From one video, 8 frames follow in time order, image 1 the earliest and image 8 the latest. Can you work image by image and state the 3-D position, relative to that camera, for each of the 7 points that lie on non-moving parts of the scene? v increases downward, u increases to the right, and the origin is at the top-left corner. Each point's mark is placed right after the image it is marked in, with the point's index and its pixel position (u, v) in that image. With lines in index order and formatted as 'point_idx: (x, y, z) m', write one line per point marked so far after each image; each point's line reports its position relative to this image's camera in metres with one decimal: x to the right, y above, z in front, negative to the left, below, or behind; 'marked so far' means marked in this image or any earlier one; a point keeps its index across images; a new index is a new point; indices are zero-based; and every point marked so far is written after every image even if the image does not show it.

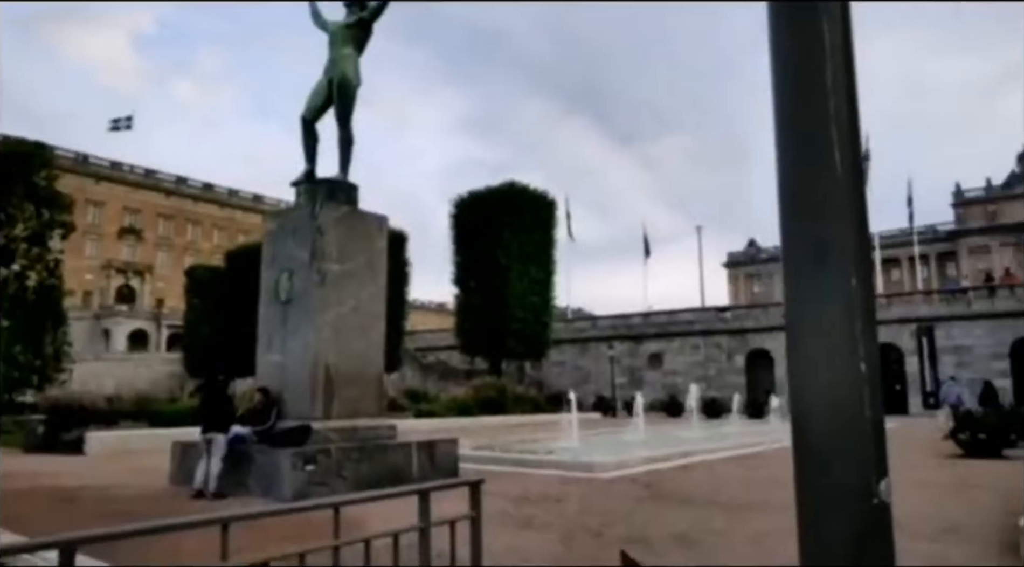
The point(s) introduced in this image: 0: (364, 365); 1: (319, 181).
0: (-2.0, -1.1, +10.0) m
1: (-2.7, +1.5, +10.2) m
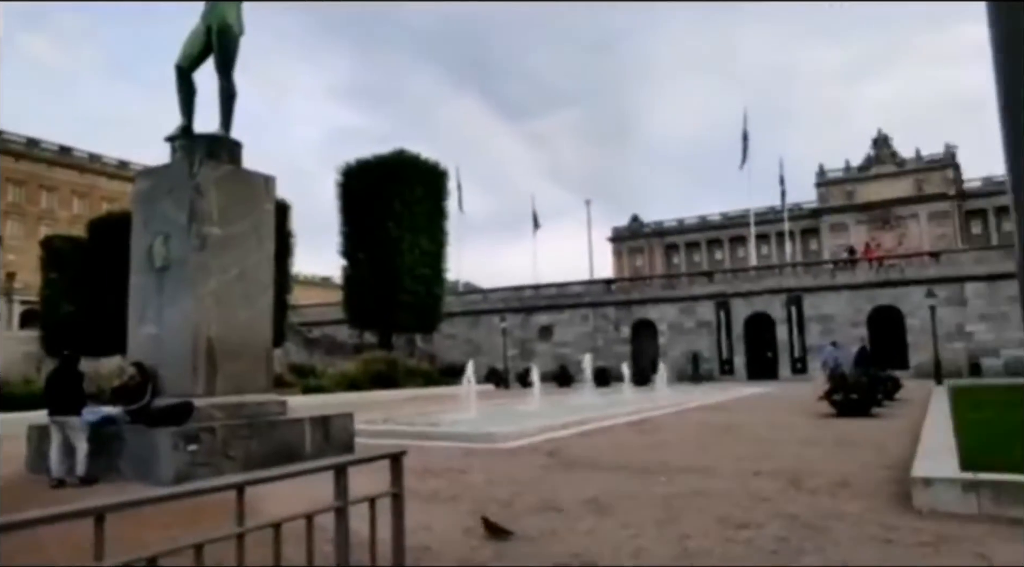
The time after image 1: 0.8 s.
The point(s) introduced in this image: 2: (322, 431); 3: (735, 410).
0: (-3.4, -0.7, +9.5) m
1: (-4.1, +1.9, +9.5) m
2: (-2.6, -2.0, +9.9) m
3: (+5.4, -3.0, +17.0) m
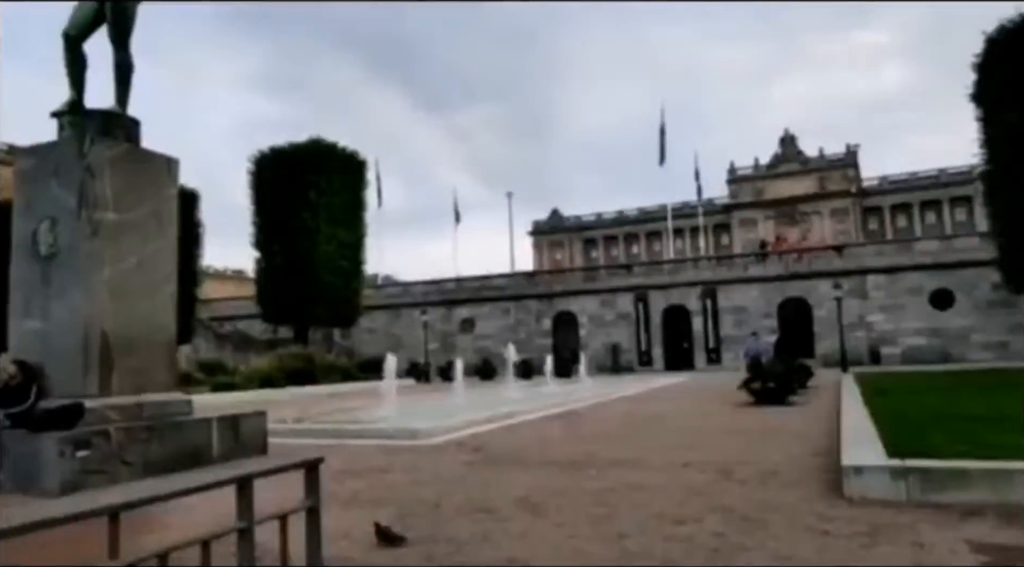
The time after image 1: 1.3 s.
0: (-4.4, -0.6, +9.0) m
1: (-5.1, +2.0, +8.8) m
2: (-3.6, -1.9, +9.4) m
3: (+3.6, -2.8, +17.4) m
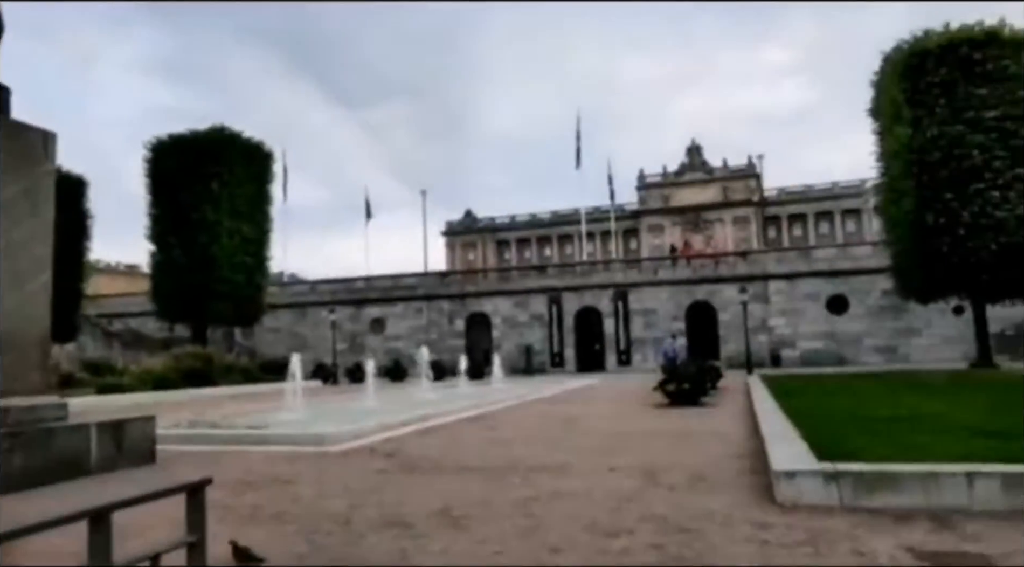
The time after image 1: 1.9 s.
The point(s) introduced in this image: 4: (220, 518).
0: (-5.4, -0.5, +8.2) m
1: (-6.0, +2.1, +8.0) m
2: (-4.7, -1.8, +8.7) m
3: (+1.5, -2.8, +17.5) m
4: (-2.9, -2.3, +7.2) m
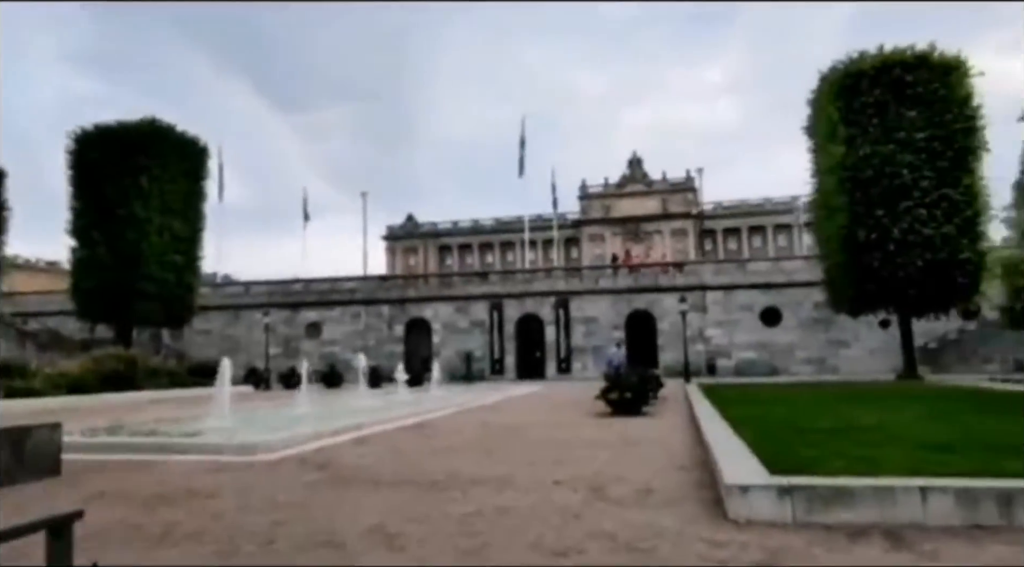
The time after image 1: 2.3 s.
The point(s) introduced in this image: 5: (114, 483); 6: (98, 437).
0: (-6.0, -0.4, +7.6) m
1: (-6.6, +2.2, +7.4) m
2: (-5.4, -1.8, +8.2) m
3: (0.0, -3.0, +17.4) m
4: (-3.5, -2.3, +6.8) m
5: (-4.8, -2.4, +8.9) m
6: (-6.7, -2.5, +12.0) m
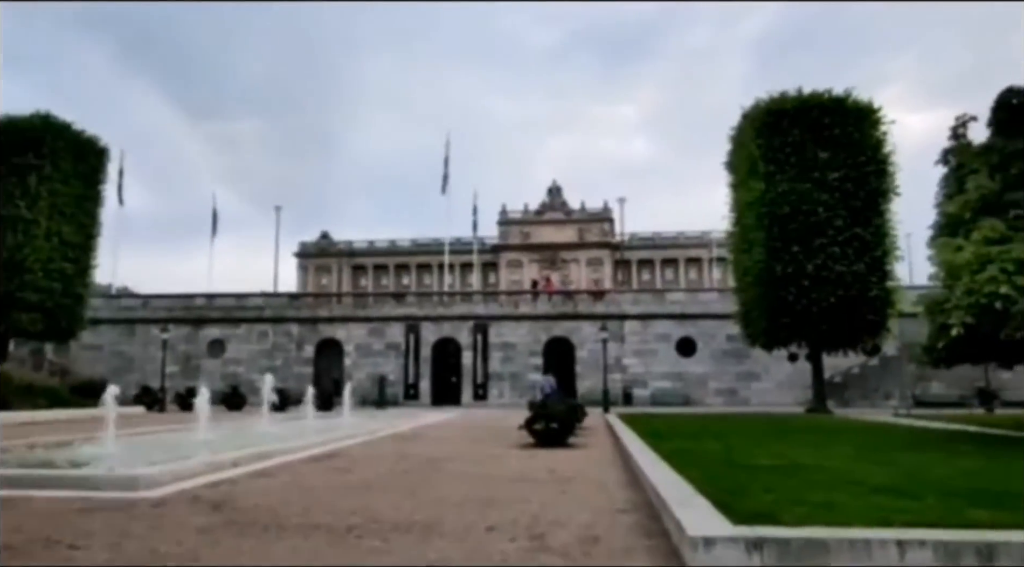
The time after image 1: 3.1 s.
0: (-6.8, -0.4, +6.5) m
1: (-7.2, +2.2, +6.3) m
2: (-6.3, -1.8, +7.1) m
3: (-2.0, -3.5, +16.9) m
4: (-4.2, -2.4, +6.0) m
5: (-5.8, -2.5, +8.0) m
6: (-8.0, -2.6, +10.8) m
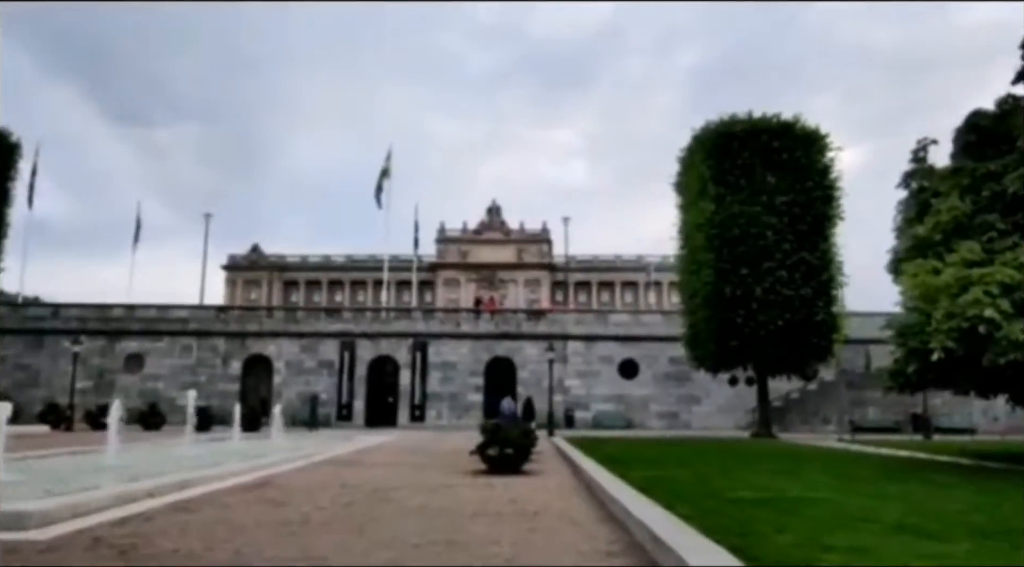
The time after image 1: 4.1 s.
0: (-7.1, -0.4, +5.5) m
1: (-7.5, +2.3, +5.4) m
2: (-6.7, -1.8, +6.1) m
3: (-3.4, -3.8, +16.1) m
4: (-4.6, -2.4, +5.1) m
5: (-6.3, -2.5, +7.0) m
6: (-8.8, -2.6, +9.6) m
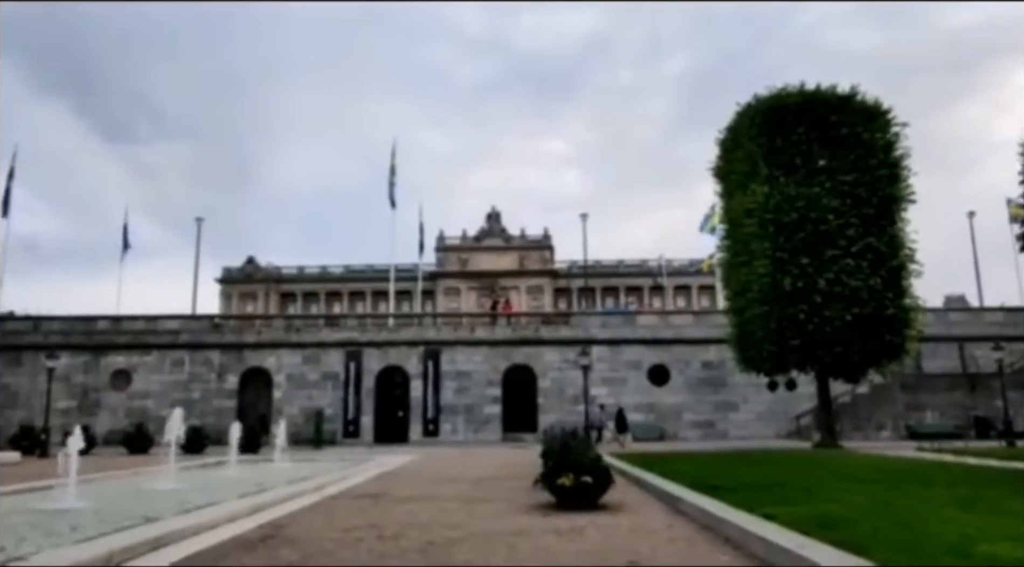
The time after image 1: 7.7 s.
0: (-6.7, -0.4, +4.3) m
1: (-7.1, +2.2, +4.2) m
2: (-6.3, -1.8, +4.9) m
3: (-2.9, -3.9, +14.9) m
4: (-4.1, -2.3, +3.9) m
5: (-5.9, -2.5, +5.7) m
6: (-8.4, -2.7, +8.3) m
